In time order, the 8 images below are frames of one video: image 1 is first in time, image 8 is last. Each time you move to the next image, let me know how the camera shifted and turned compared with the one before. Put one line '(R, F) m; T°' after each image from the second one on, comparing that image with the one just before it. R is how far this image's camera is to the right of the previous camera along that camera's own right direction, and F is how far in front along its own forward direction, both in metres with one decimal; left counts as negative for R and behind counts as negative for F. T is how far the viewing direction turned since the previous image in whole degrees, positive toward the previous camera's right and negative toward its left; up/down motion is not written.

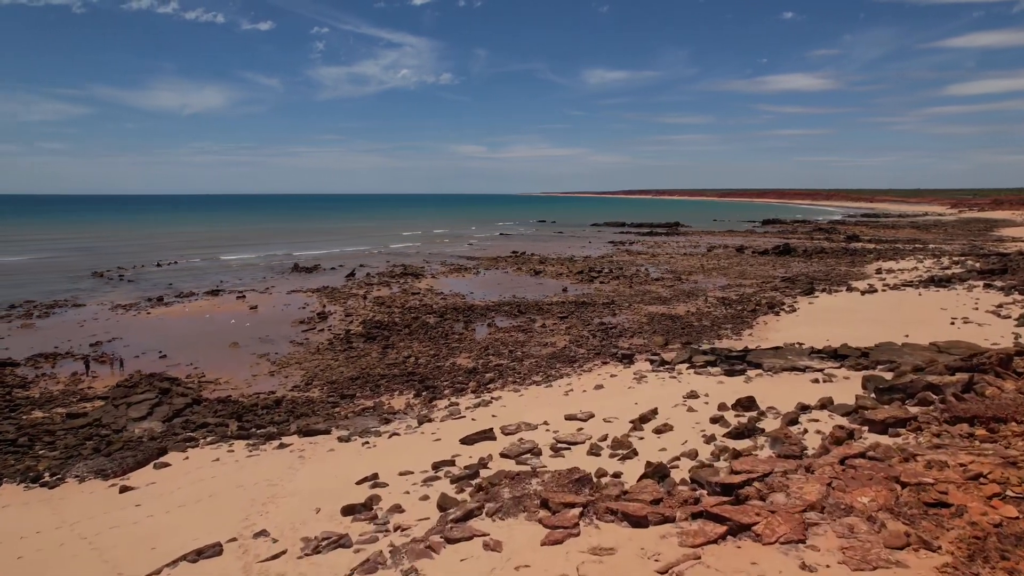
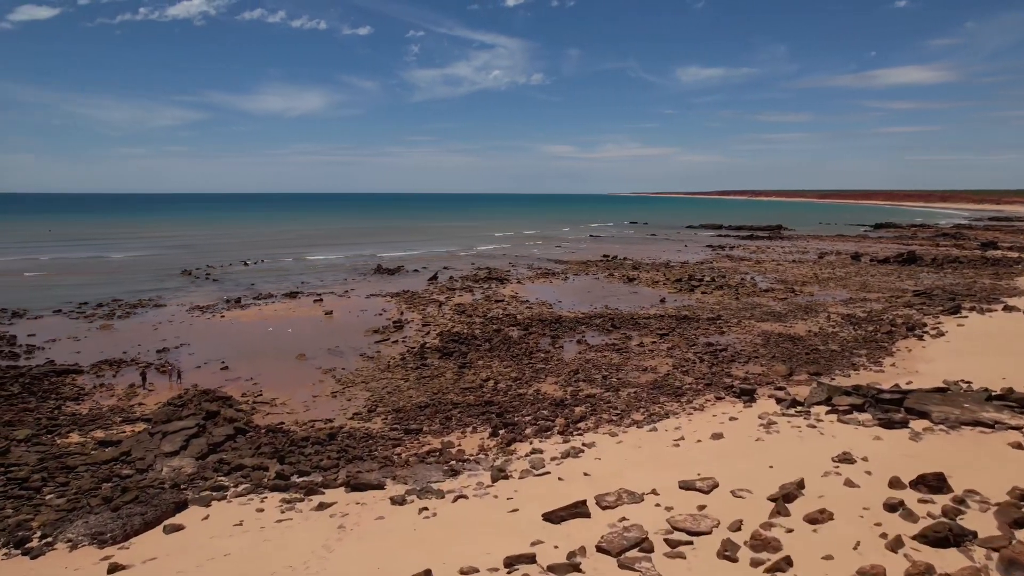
(-0.1, +1.8) m; -7°
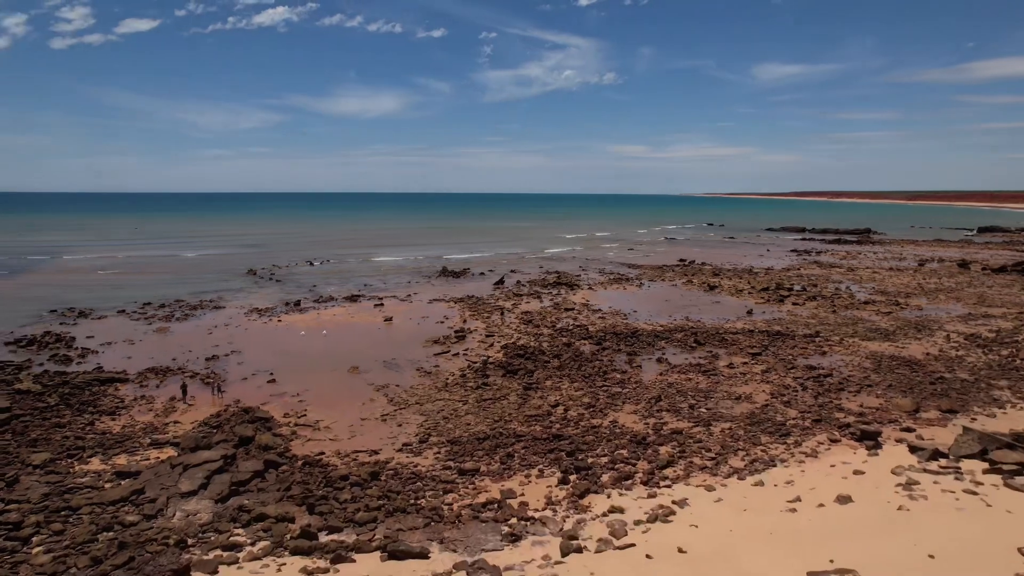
(-0.1, +1.4) m; -6°
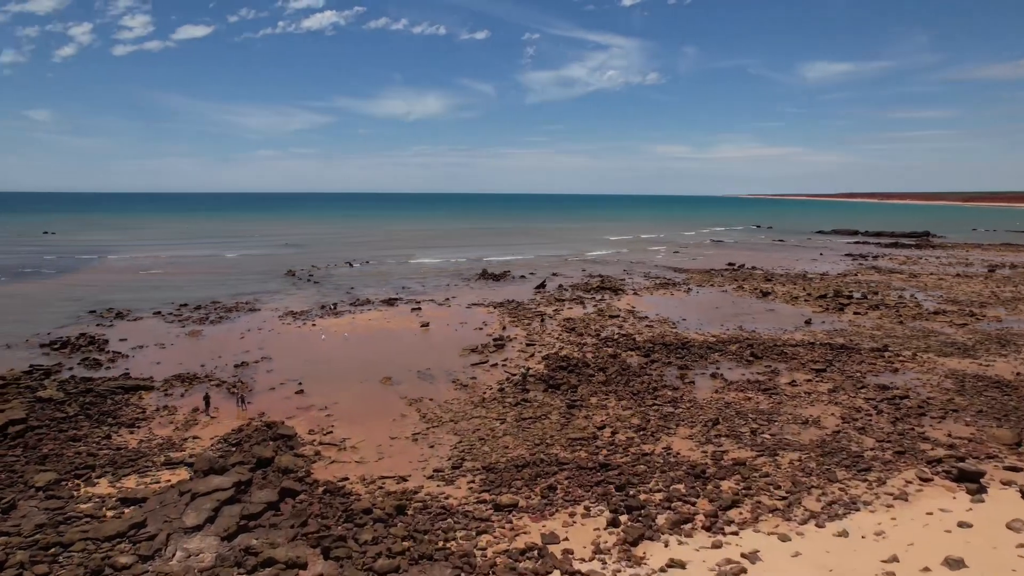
(0.0, +0.9) m; -3°
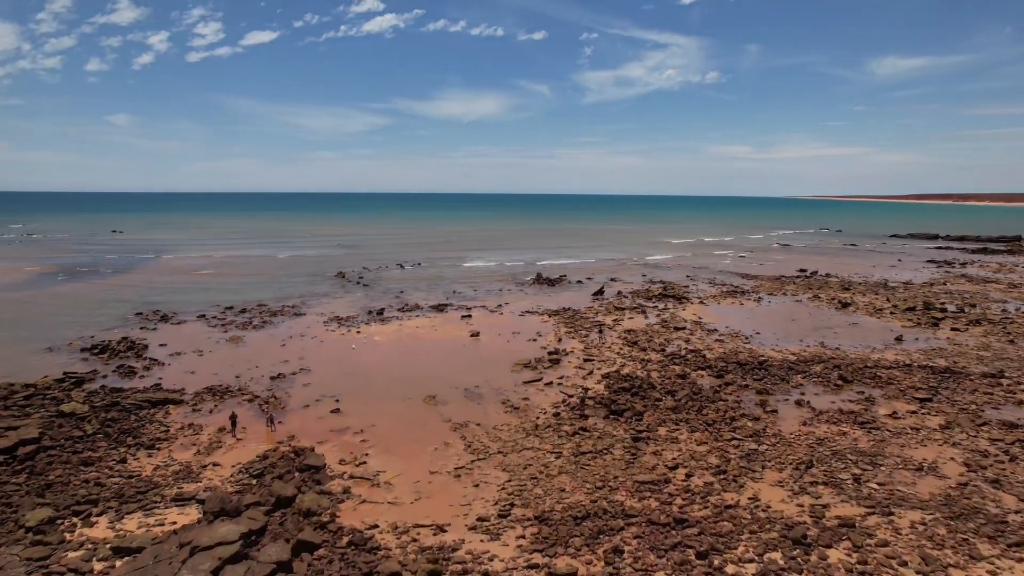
(-0.1, +1.2) m; -5°
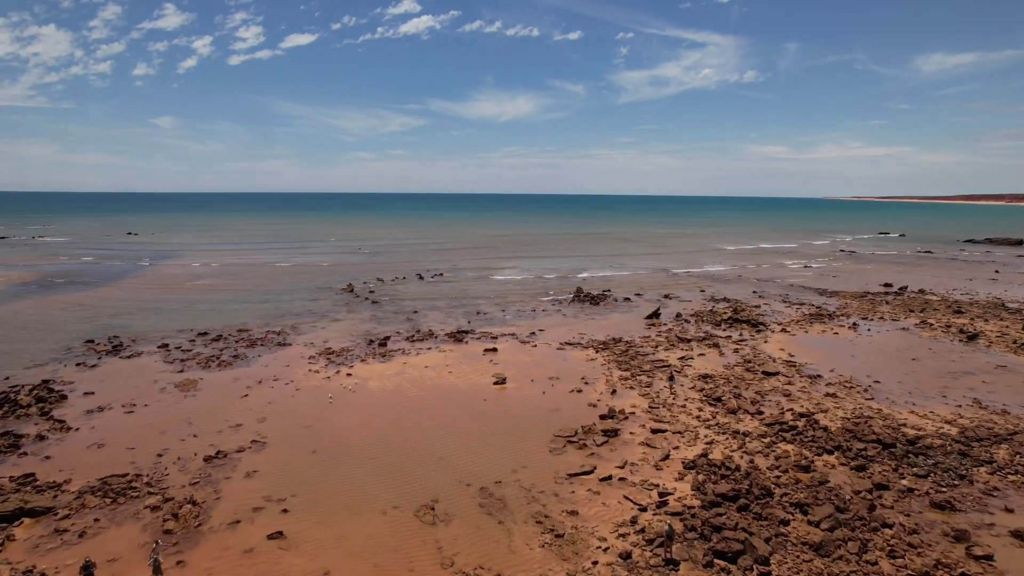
(-0.1, +4.0) m; -3°
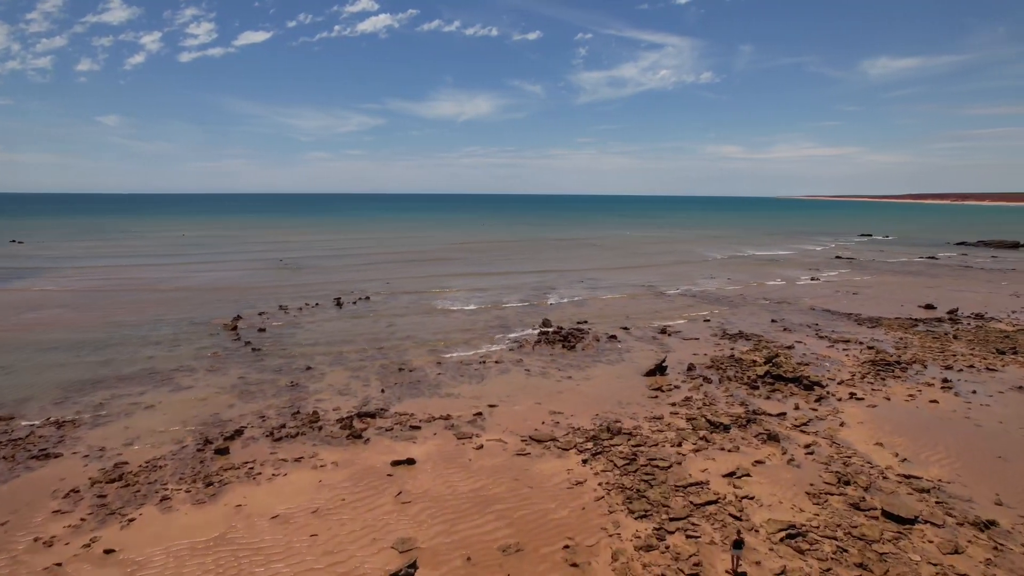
(+0.4, +6.1) m; +3°
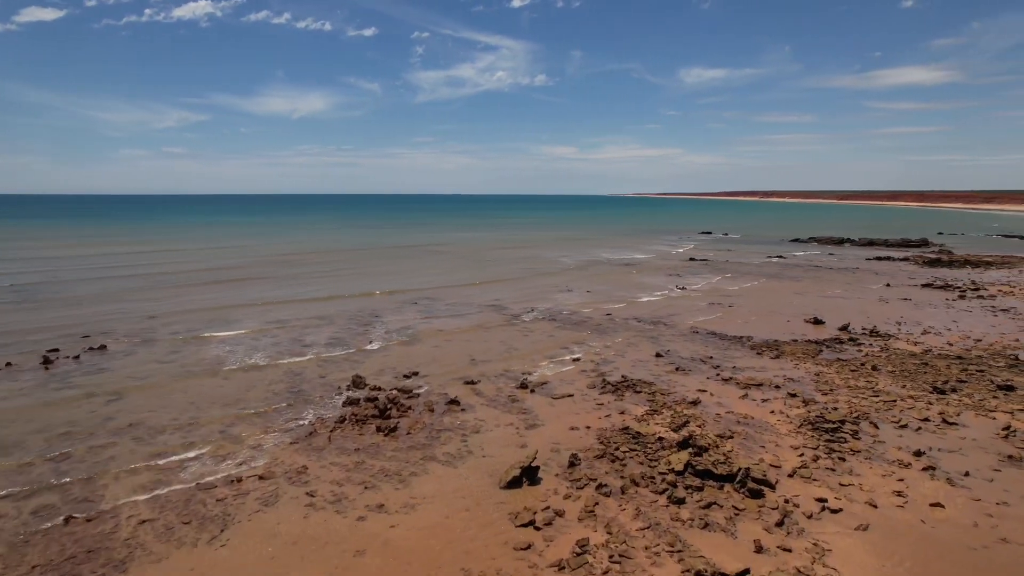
(+0.9, +5.2) m; +13°
